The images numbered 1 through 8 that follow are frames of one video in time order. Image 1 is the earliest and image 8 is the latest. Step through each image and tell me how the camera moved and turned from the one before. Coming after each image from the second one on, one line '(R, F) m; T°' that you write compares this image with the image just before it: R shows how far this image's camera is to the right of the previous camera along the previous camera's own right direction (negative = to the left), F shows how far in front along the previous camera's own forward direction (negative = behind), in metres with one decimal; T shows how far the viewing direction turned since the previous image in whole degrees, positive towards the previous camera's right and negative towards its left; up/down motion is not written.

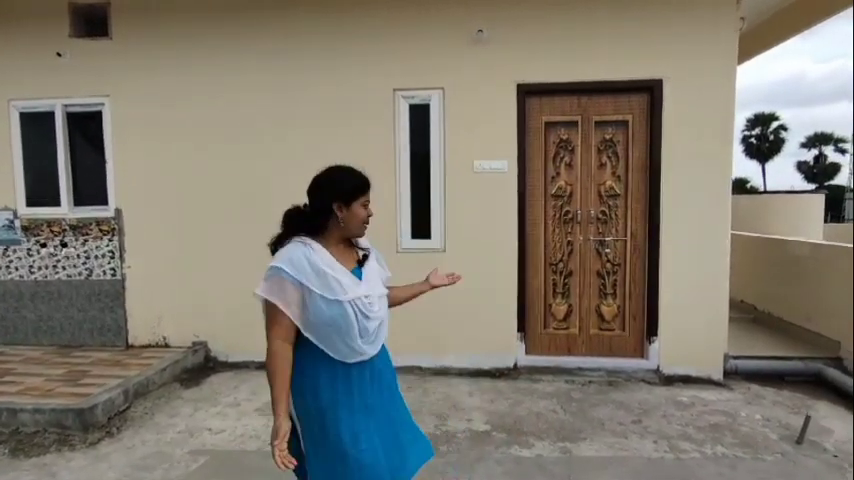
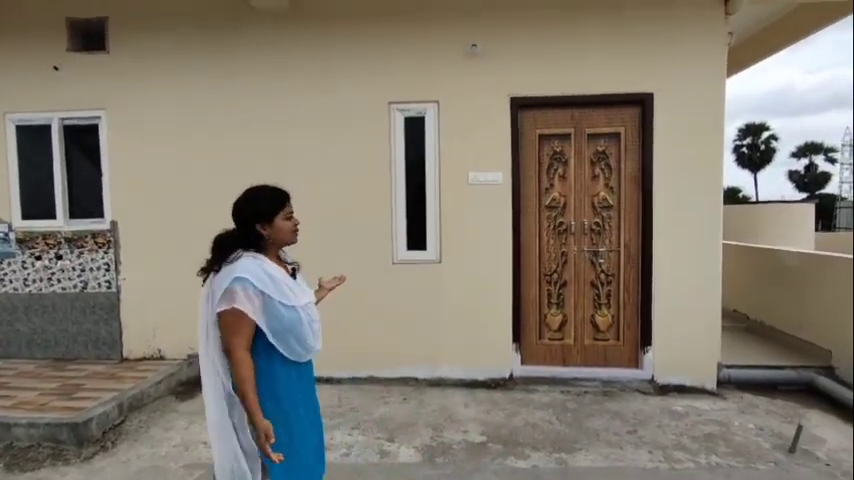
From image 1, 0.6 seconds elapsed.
(0.0, 0.0) m; +1°
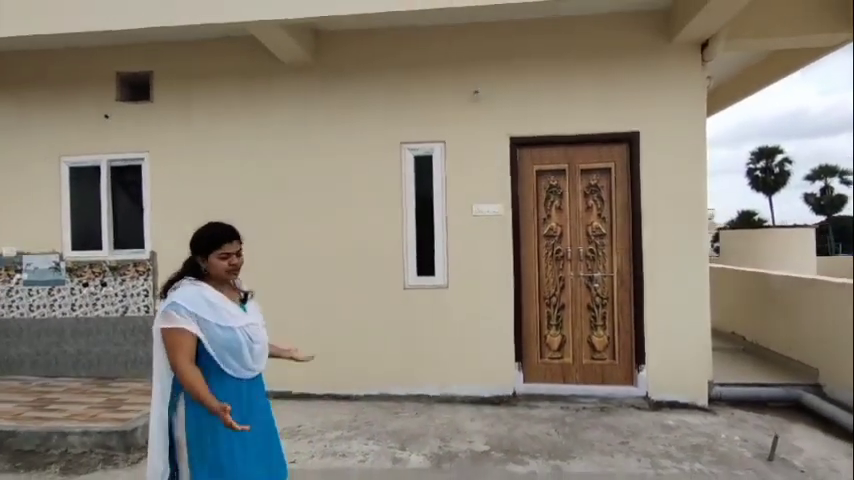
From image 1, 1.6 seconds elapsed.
(+0.1, -0.4) m; -2°
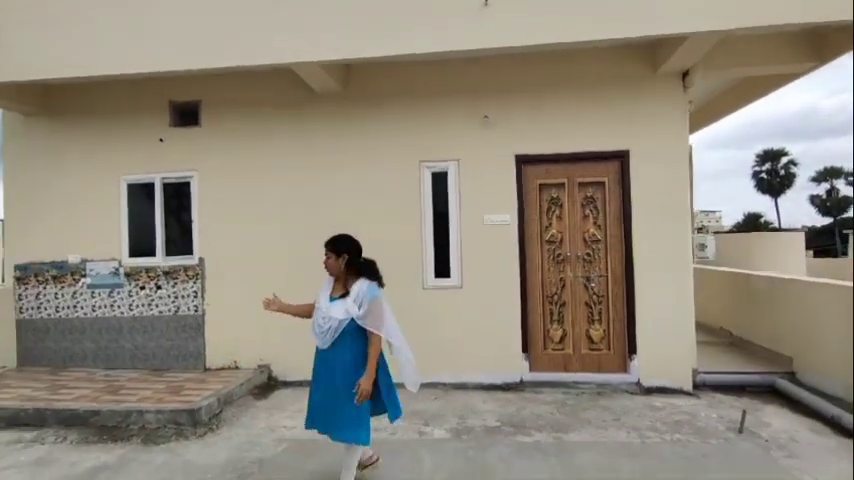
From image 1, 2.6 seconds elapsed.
(-0.1, -0.7) m; -1°
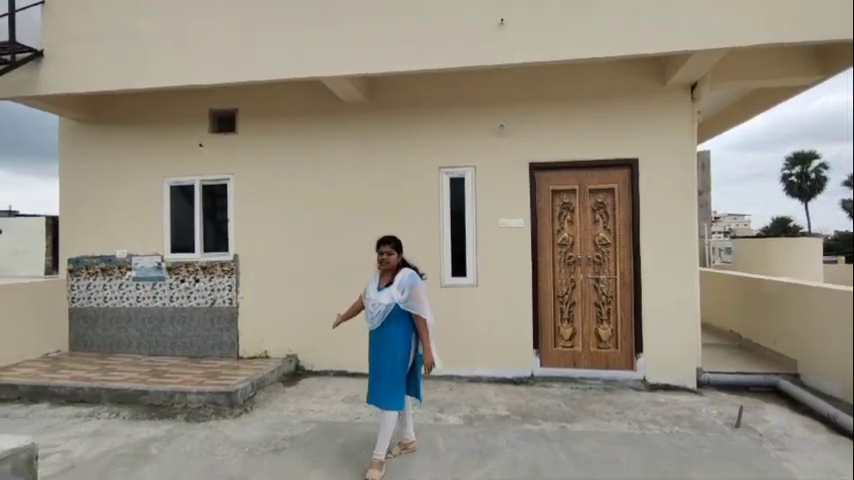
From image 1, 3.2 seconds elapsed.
(0.0, -0.4) m; -2°
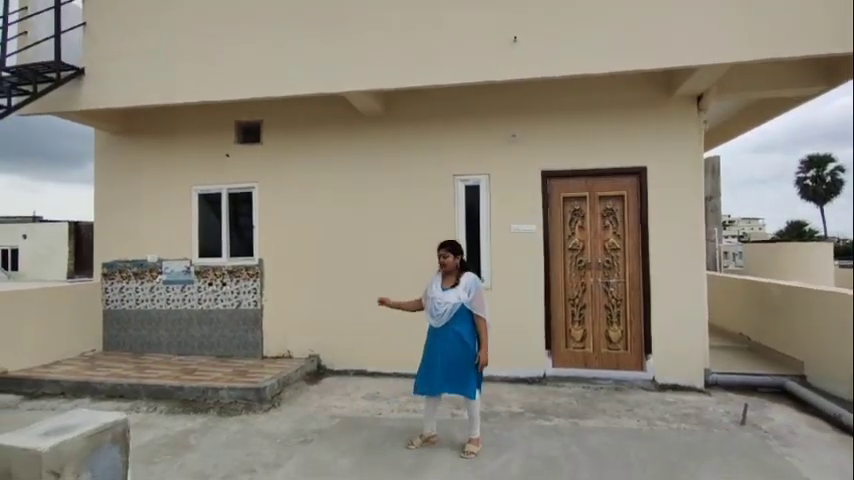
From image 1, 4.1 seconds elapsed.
(-0.1, -0.3) m; -1°
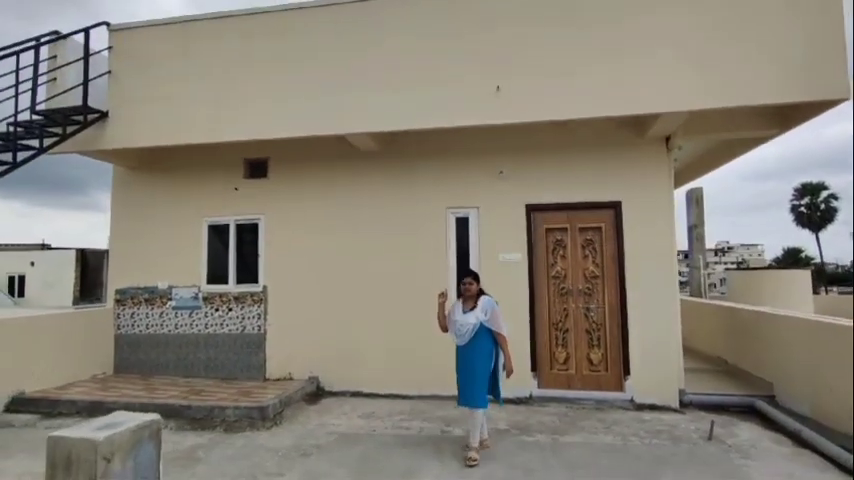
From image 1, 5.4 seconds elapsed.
(+0.1, -0.5) m; 0°
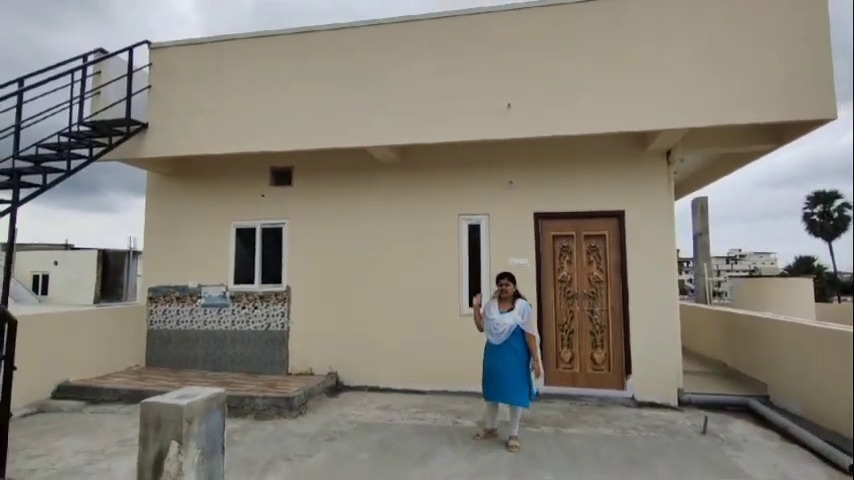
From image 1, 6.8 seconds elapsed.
(-0.1, -0.5) m; -1°
